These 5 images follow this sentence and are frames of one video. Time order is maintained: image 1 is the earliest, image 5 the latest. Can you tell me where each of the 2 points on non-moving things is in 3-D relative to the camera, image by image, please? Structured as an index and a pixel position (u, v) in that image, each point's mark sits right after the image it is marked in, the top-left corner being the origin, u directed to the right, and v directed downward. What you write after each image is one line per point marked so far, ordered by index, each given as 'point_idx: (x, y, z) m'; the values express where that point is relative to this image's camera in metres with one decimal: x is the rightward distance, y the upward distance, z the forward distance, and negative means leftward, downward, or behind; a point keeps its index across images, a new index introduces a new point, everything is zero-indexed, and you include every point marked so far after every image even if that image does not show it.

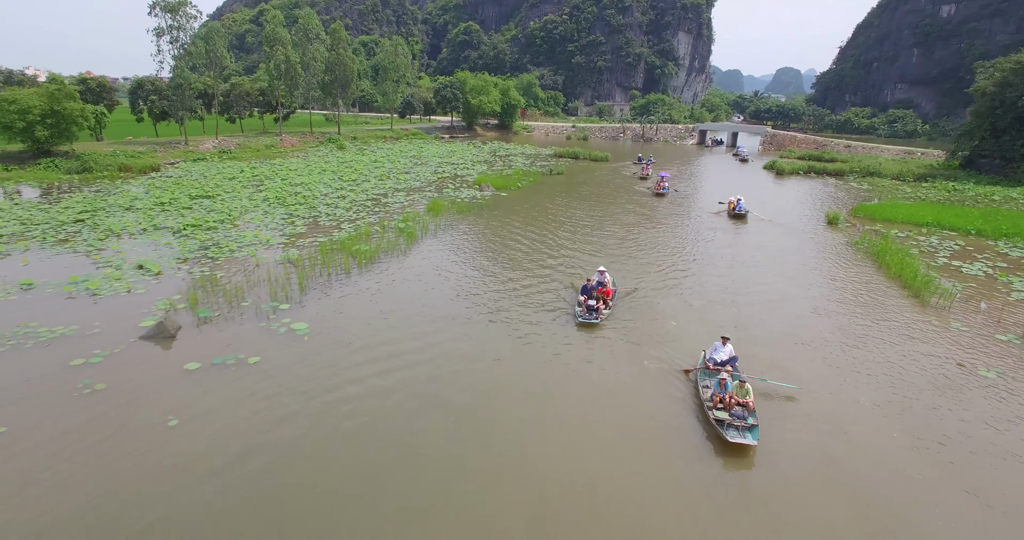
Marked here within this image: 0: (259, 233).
0: (-7.5, +1.1, +17.5) m
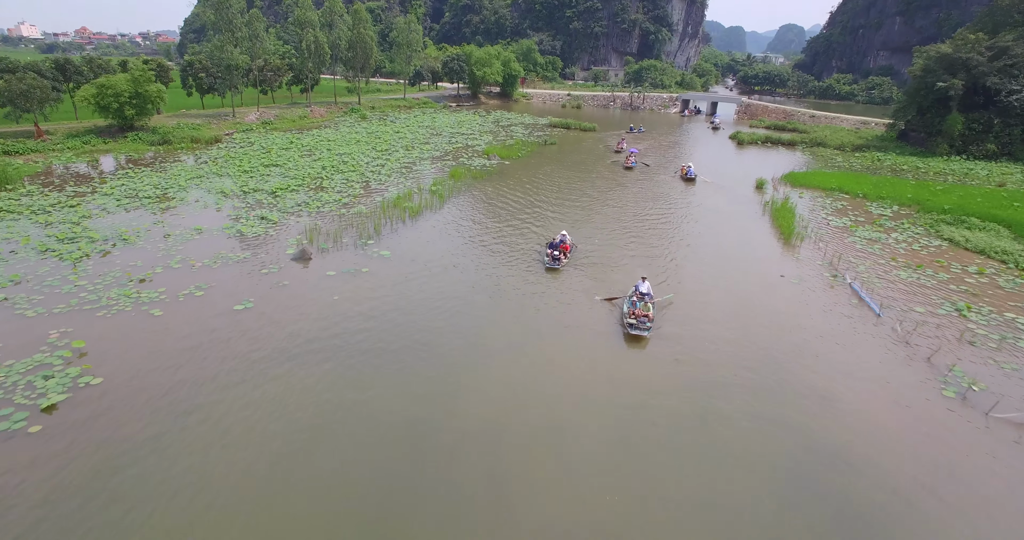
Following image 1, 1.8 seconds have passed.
0: (-7.4, +3.1, +24.1) m
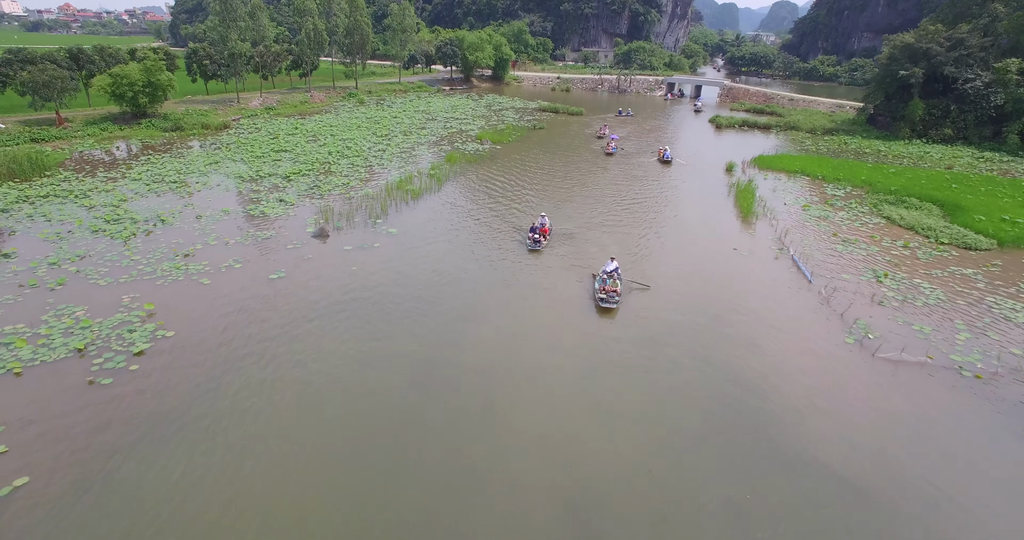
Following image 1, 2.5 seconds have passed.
0: (-7.8, +4.1, +26.5) m
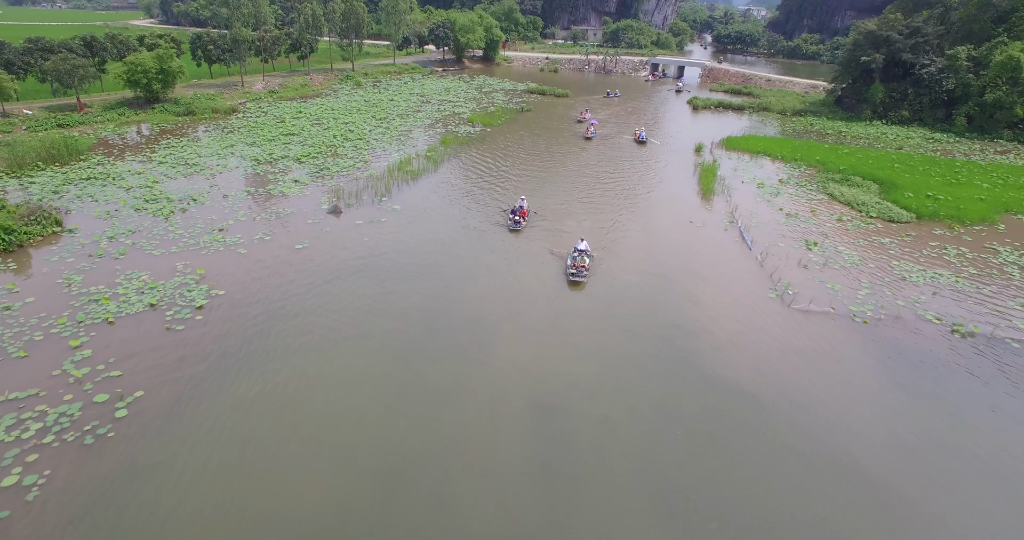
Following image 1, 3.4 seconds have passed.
0: (-8.4, +5.5, +29.3) m
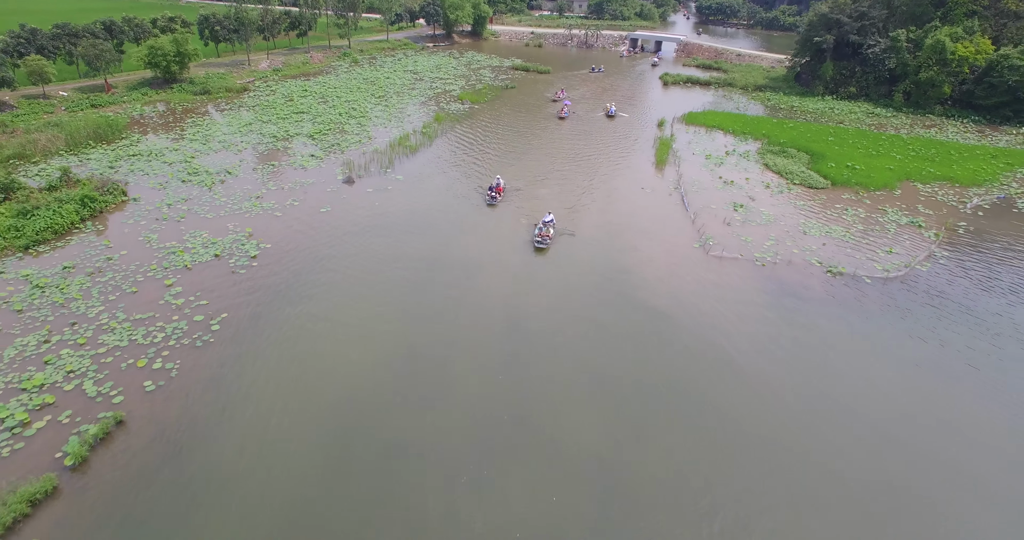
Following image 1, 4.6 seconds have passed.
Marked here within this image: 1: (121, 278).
0: (-9.2, +7.6, +33.5) m
1: (-12.1, -0.2, +18.1) m
